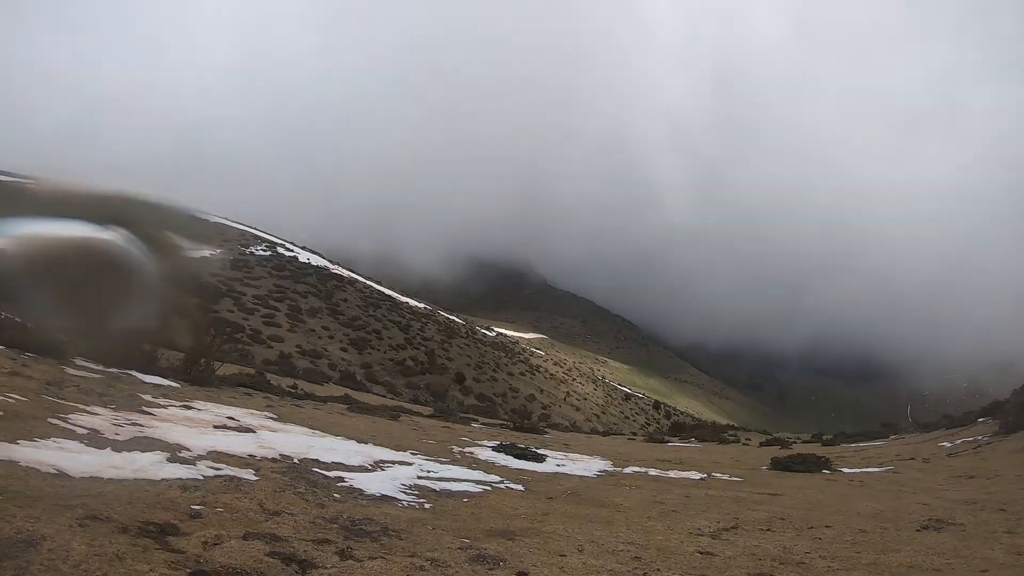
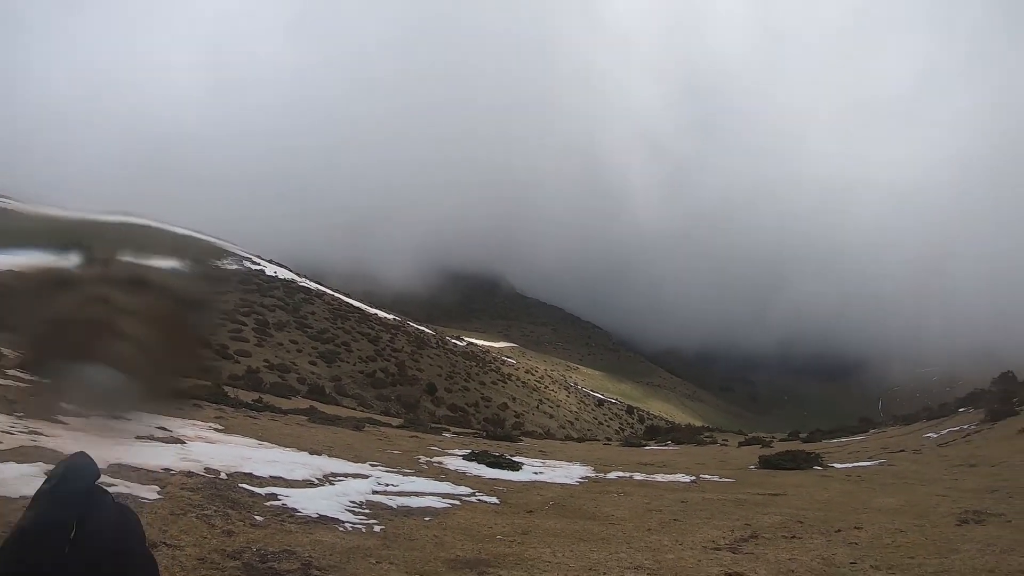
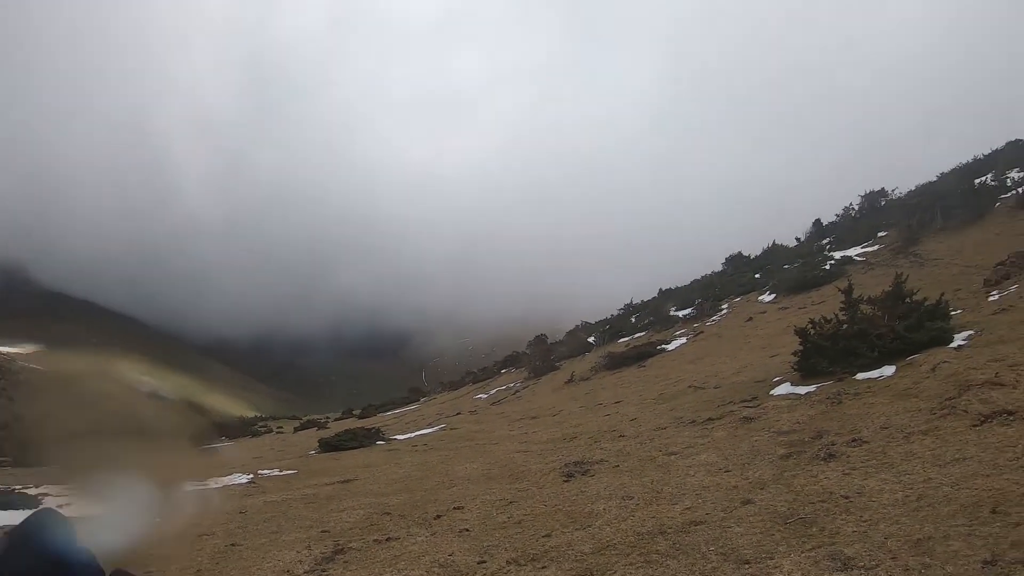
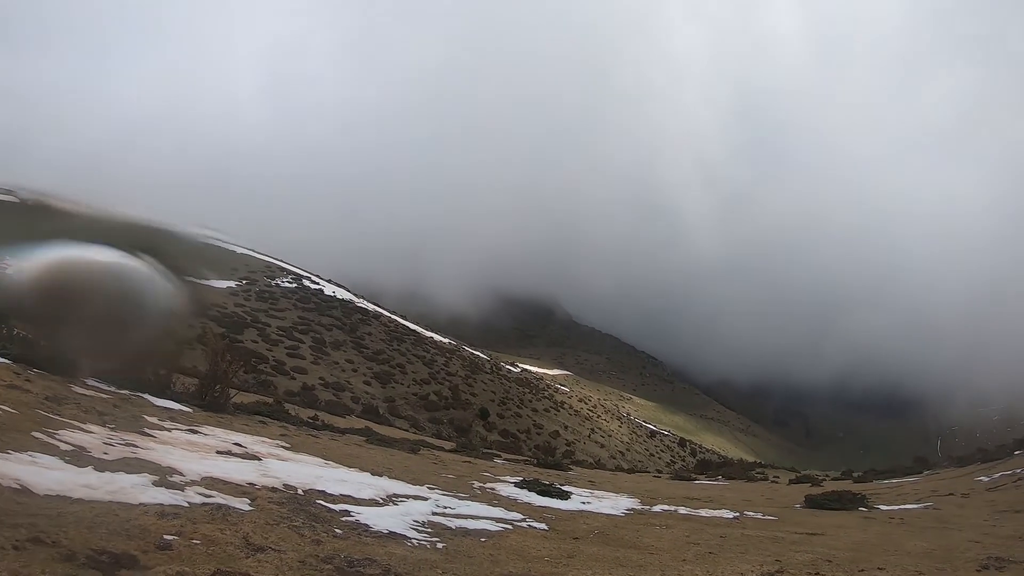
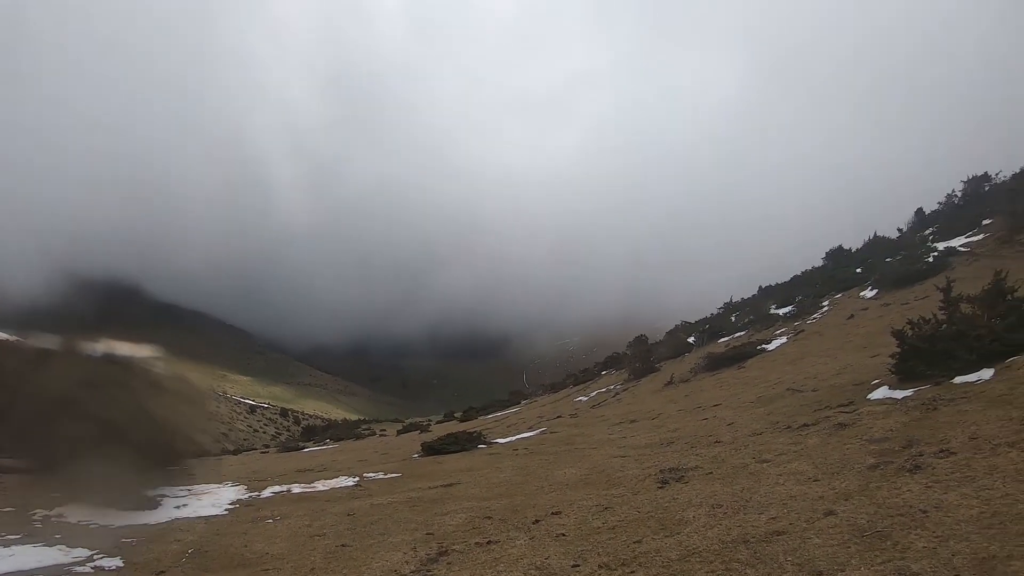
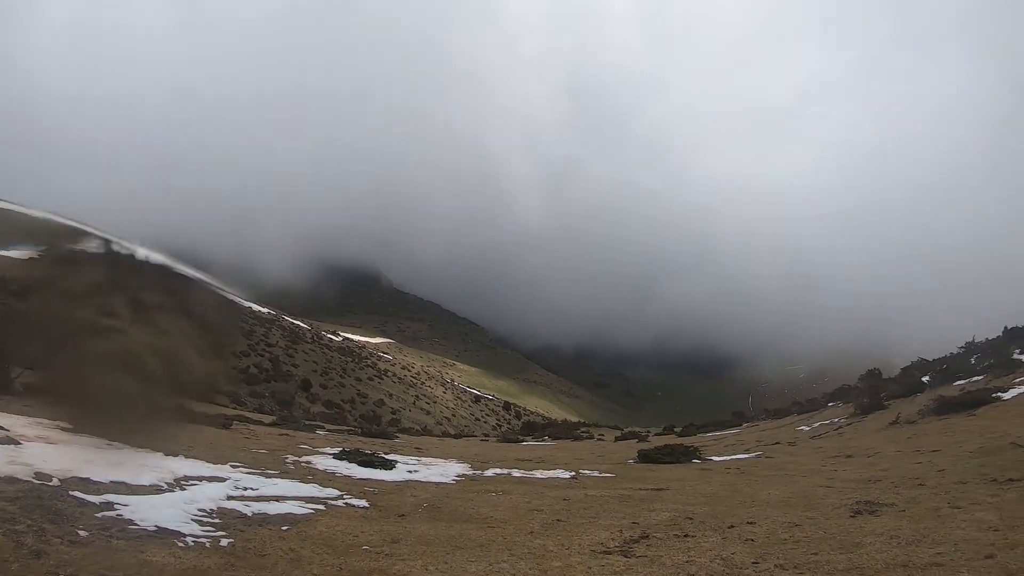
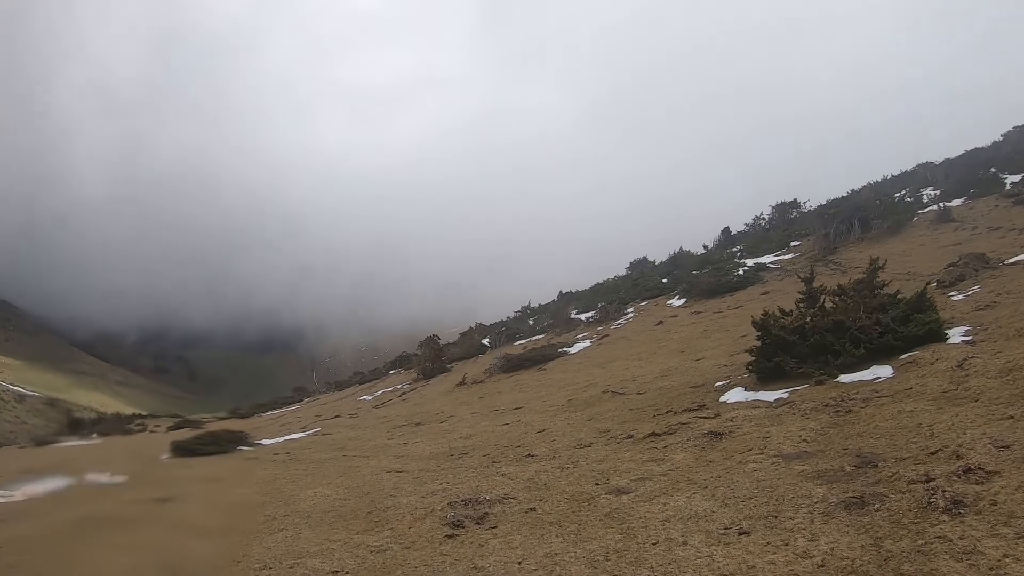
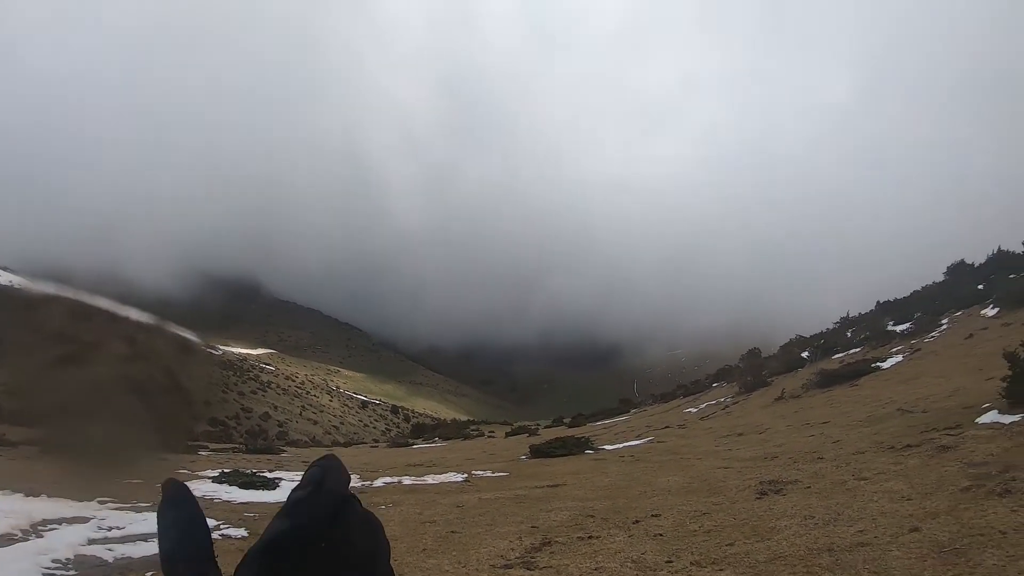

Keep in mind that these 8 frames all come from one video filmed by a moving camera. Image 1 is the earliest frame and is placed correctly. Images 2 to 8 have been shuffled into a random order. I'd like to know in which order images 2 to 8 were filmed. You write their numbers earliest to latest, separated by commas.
4, 2, 6, 8, 5, 3, 7
